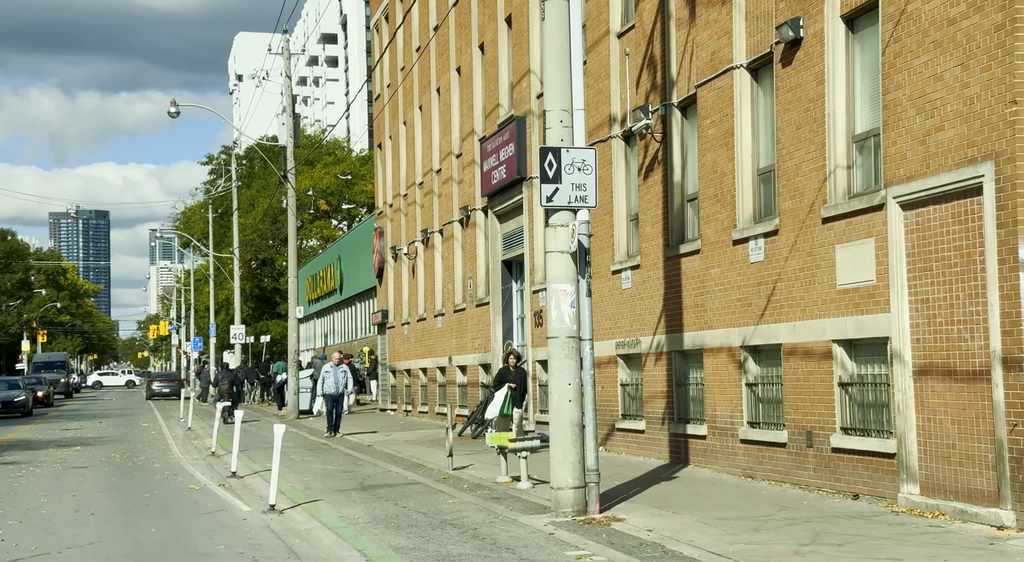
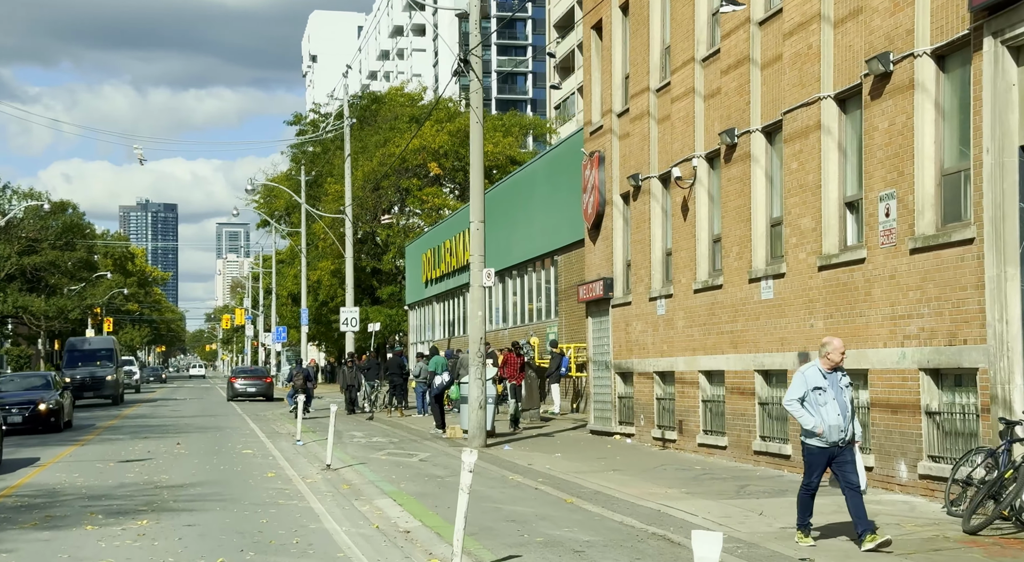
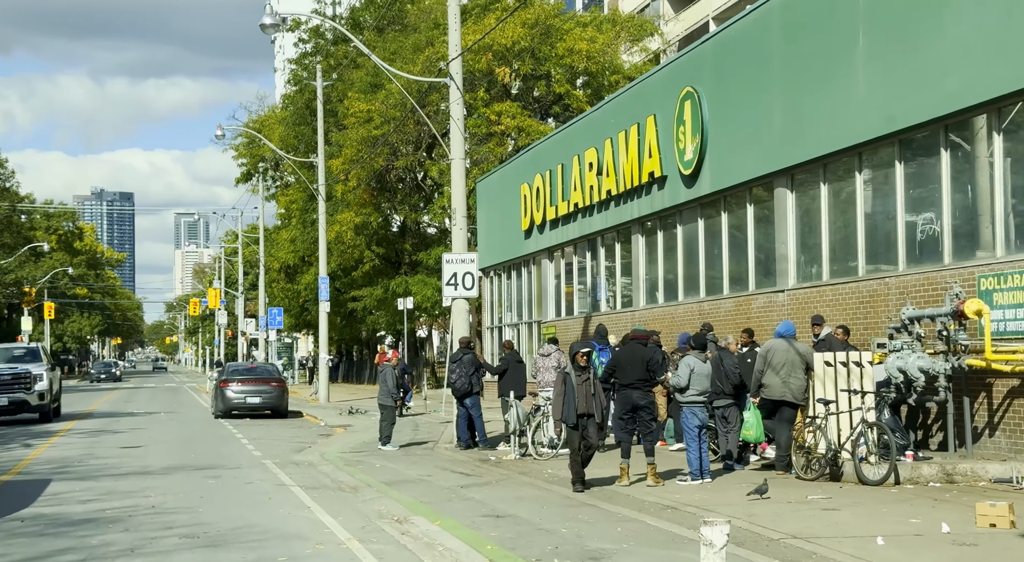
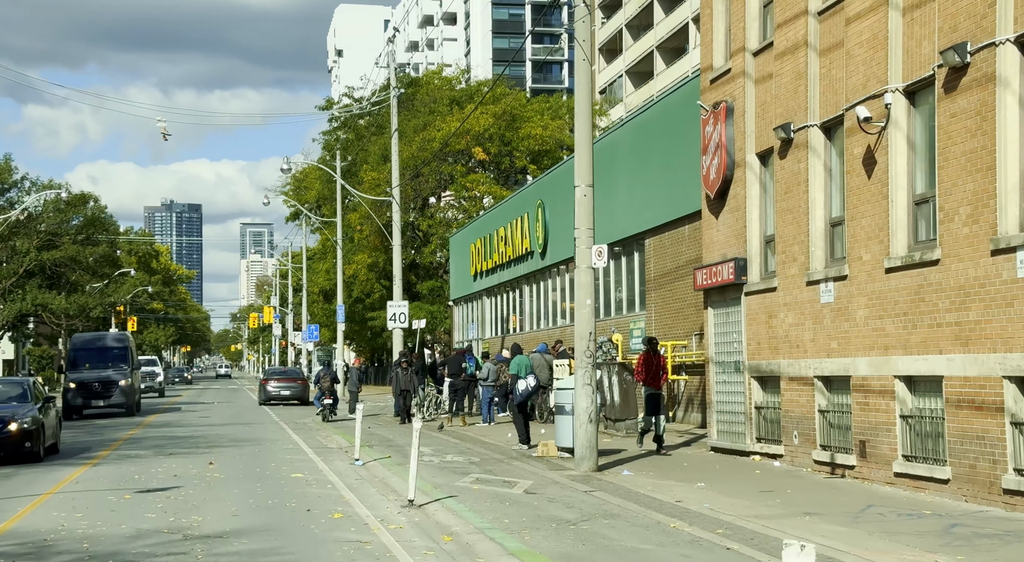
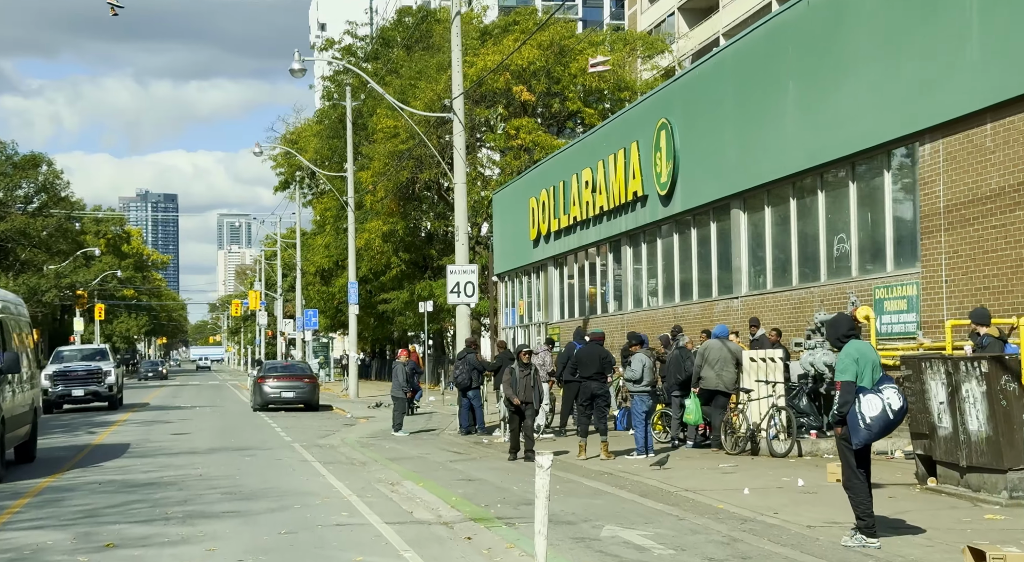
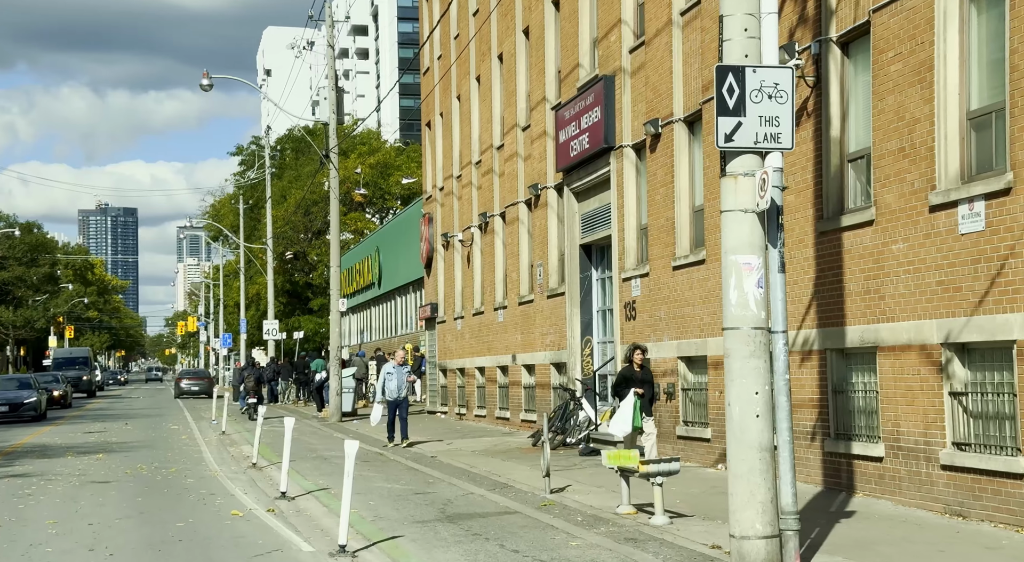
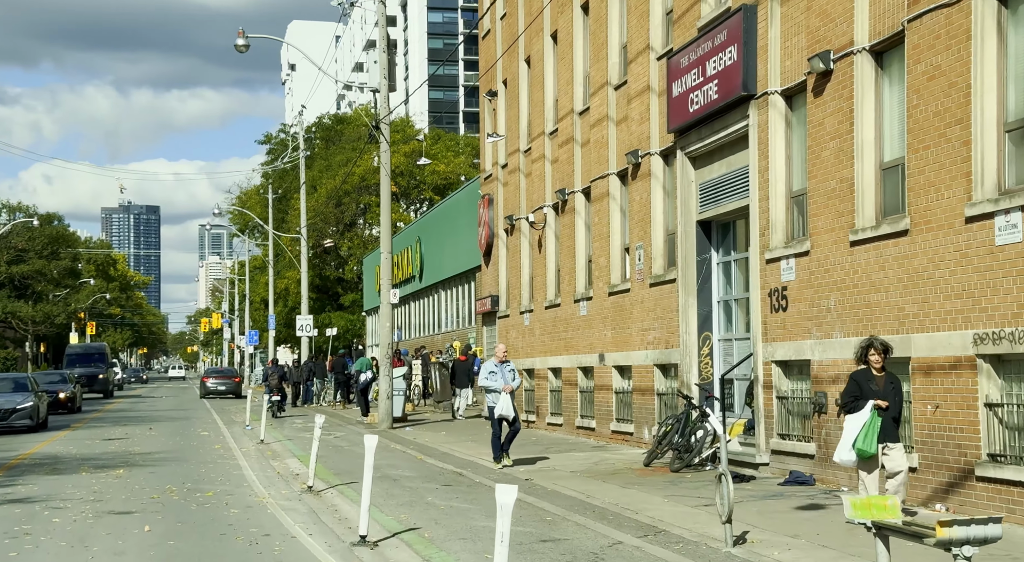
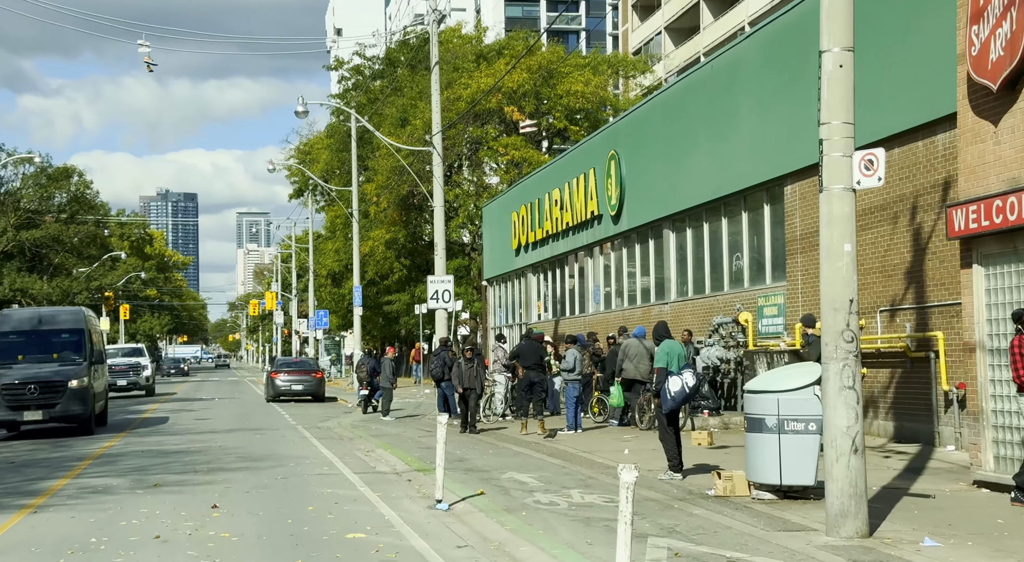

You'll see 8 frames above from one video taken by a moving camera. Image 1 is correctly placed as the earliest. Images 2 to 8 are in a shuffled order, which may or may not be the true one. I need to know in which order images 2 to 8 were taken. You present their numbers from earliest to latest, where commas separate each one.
6, 7, 2, 4, 8, 5, 3
